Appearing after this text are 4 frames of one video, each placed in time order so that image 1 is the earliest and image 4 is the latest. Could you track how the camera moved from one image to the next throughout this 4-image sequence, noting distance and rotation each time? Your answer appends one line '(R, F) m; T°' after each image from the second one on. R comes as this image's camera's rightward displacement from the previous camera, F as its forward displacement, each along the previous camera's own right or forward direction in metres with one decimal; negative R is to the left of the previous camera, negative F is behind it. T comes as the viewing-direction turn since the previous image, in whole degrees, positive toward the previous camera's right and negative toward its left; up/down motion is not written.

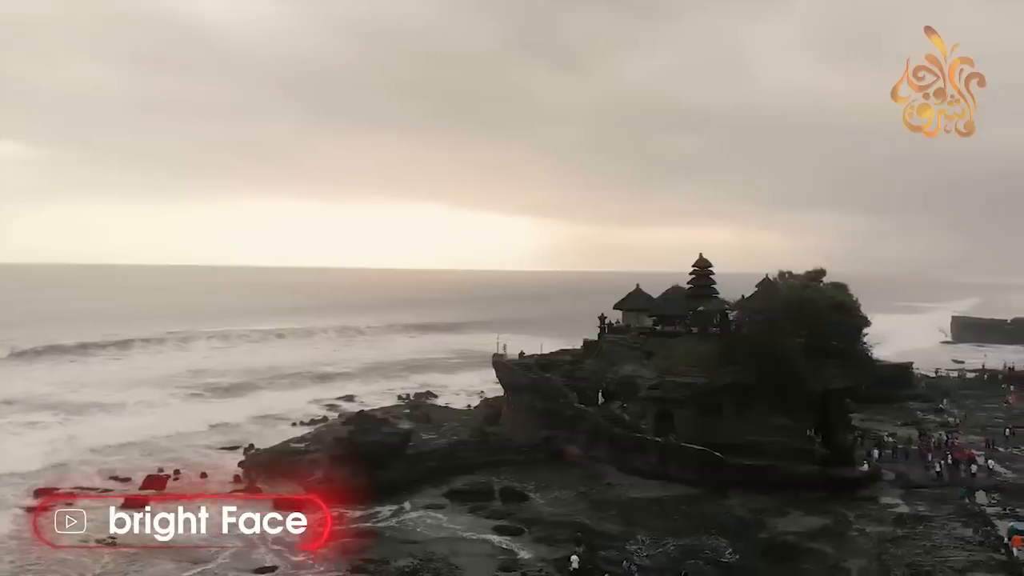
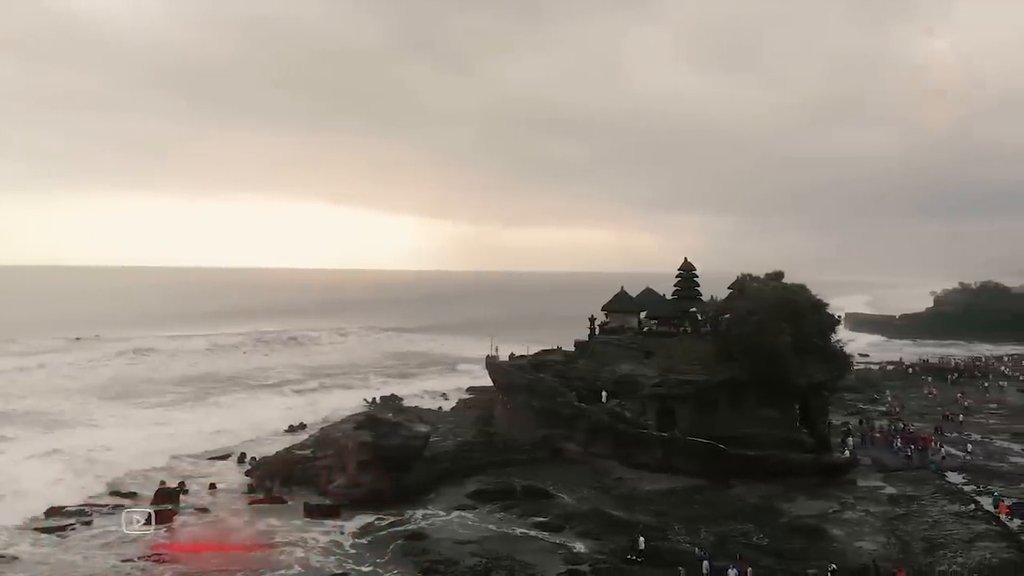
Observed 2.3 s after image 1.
(-3.3, -0.3) m; +7°
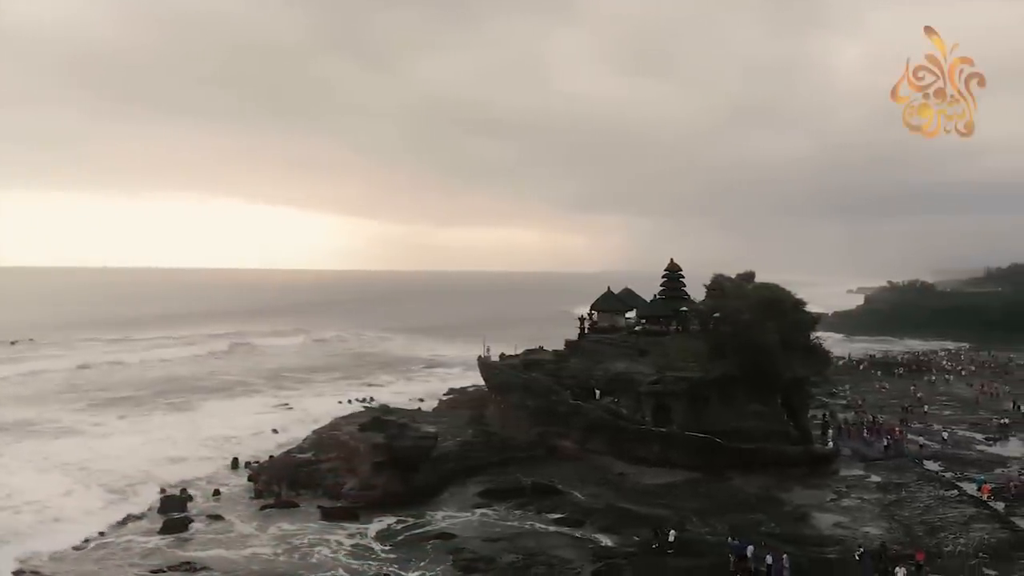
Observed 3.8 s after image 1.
(-2.1, -0.2) m; +5°
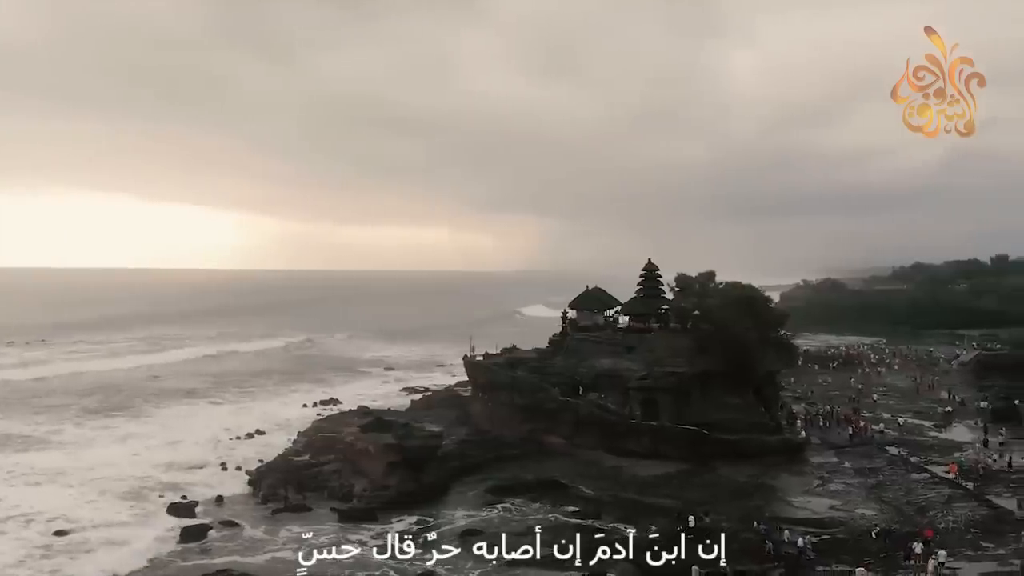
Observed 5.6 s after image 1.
(-2.6, -0.2) m; +6°
